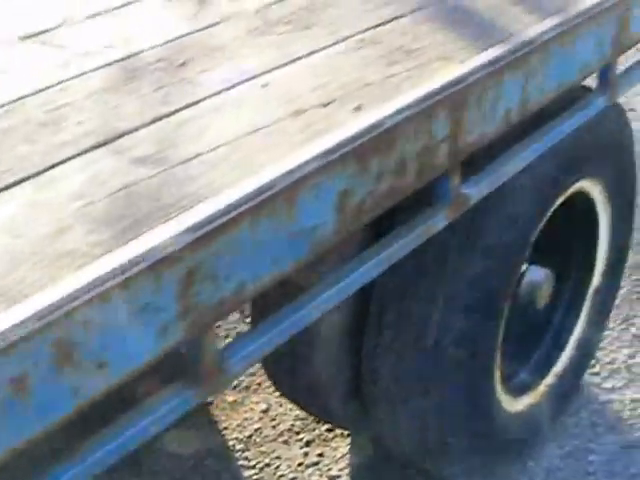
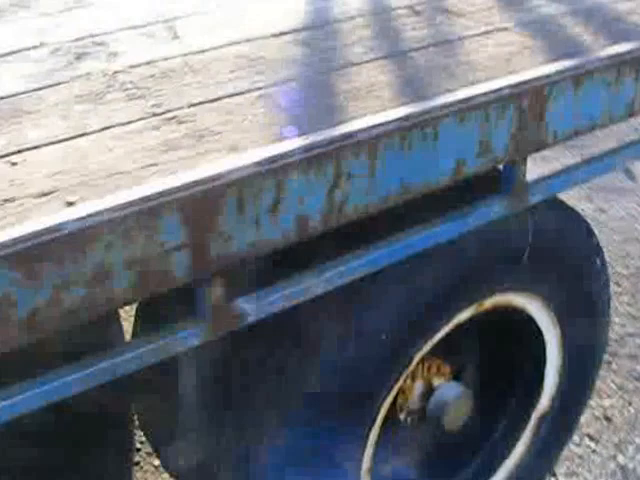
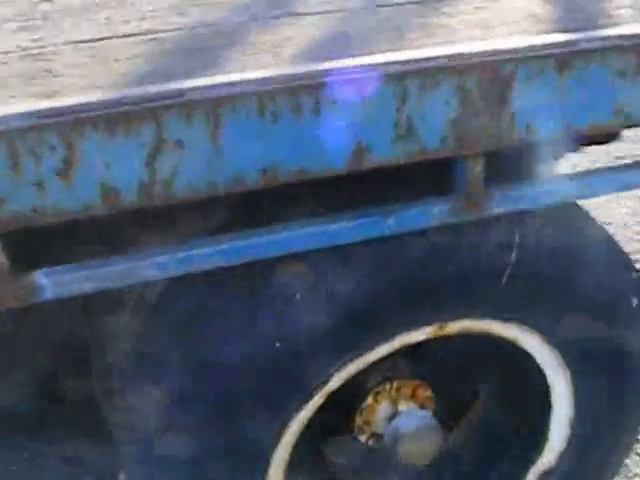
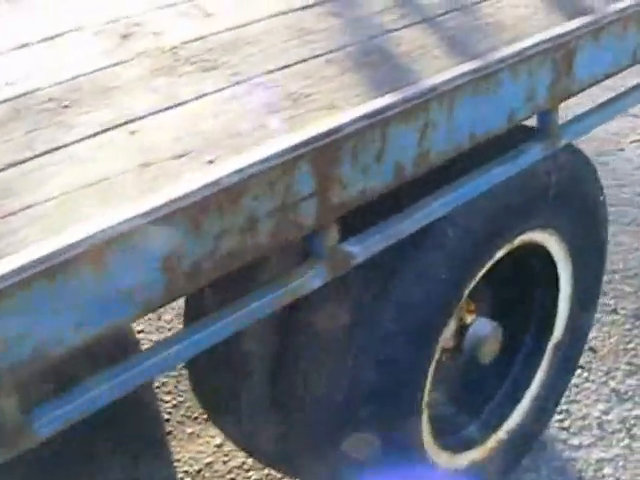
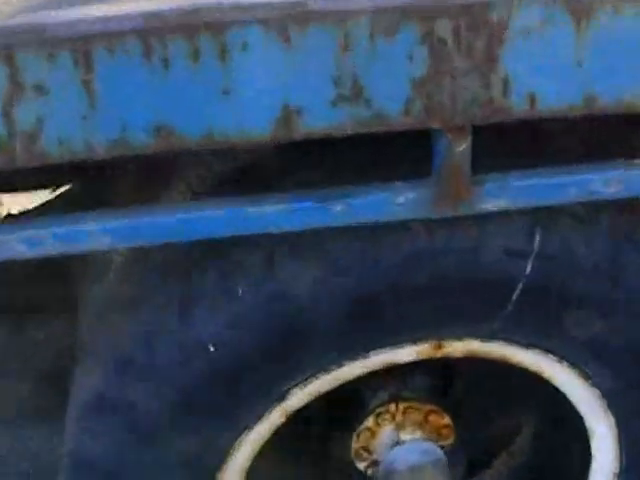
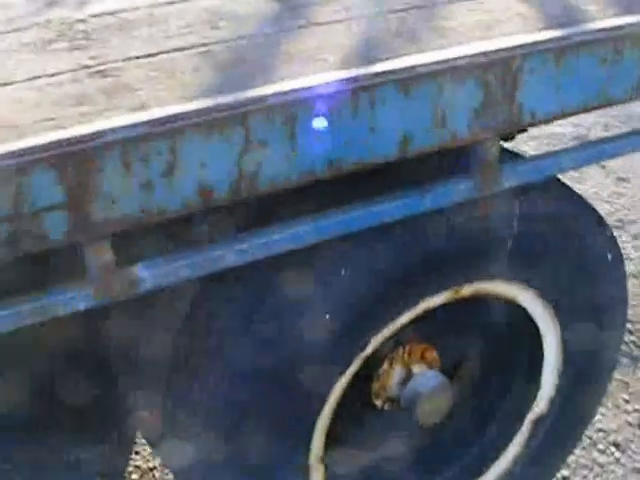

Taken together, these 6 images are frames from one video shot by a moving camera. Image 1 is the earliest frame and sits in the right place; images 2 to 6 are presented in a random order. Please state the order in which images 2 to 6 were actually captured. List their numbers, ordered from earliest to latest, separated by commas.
4, 2, 6, 3, 5
